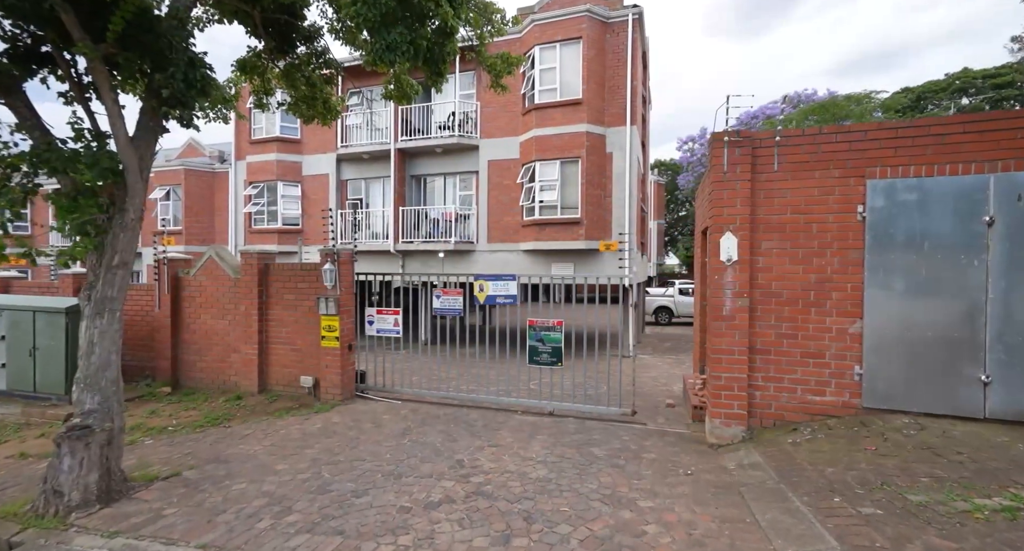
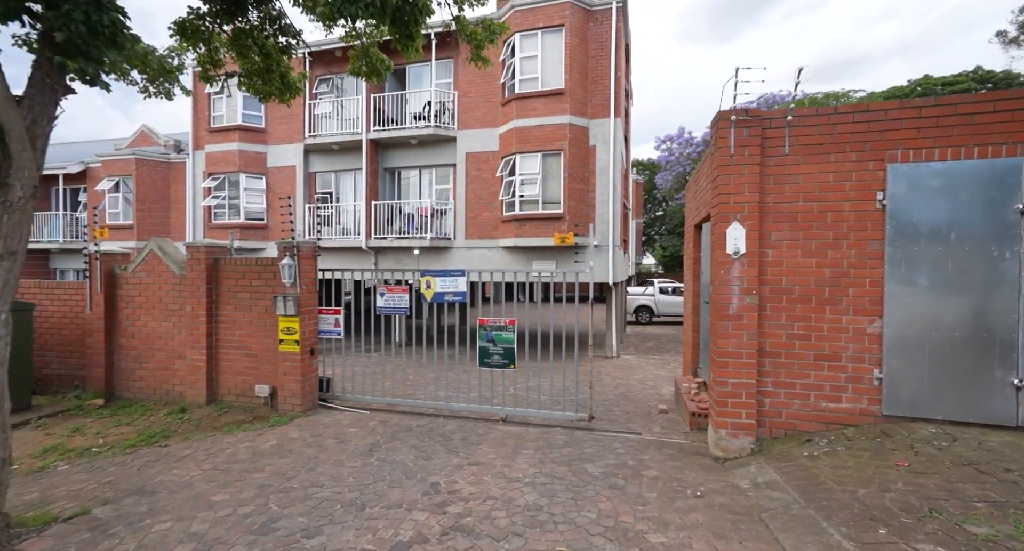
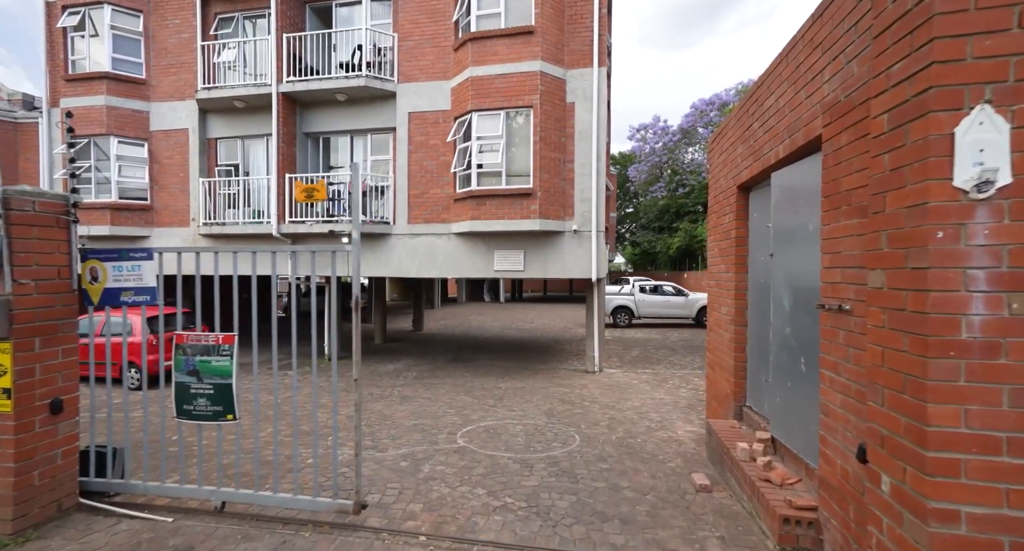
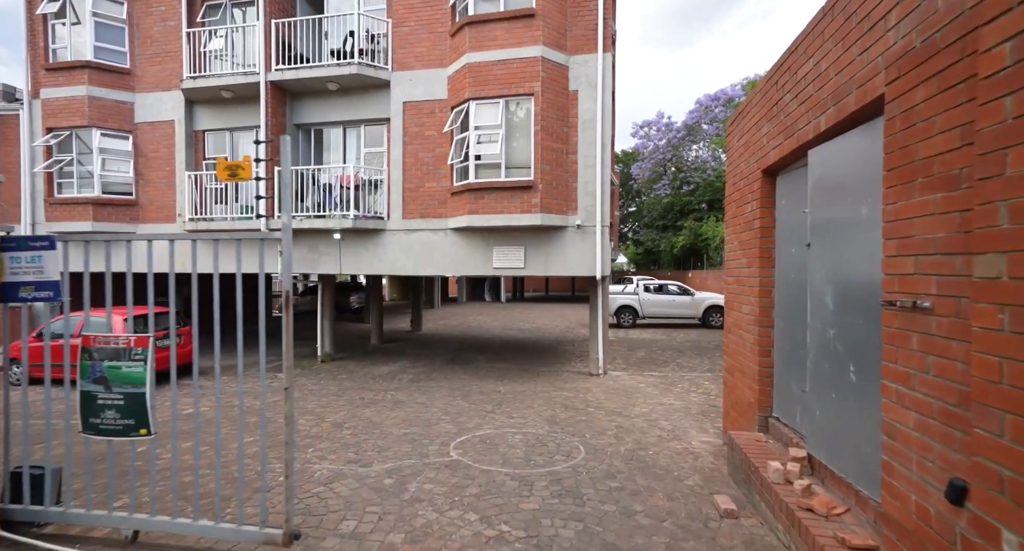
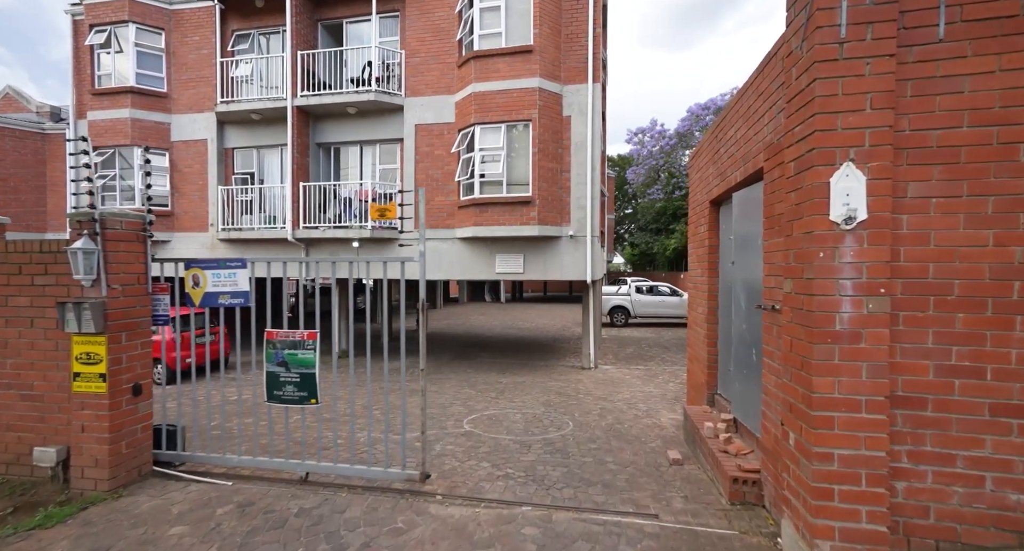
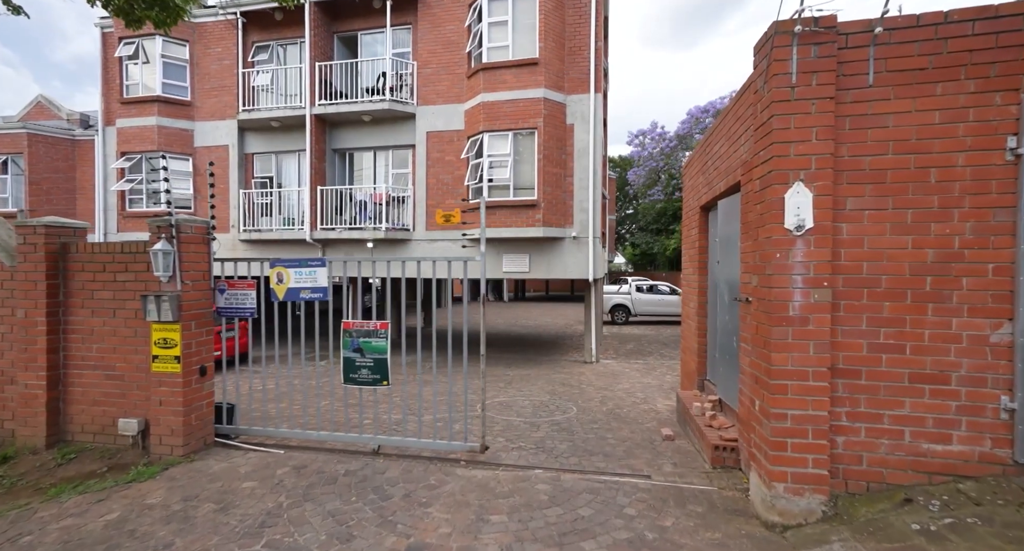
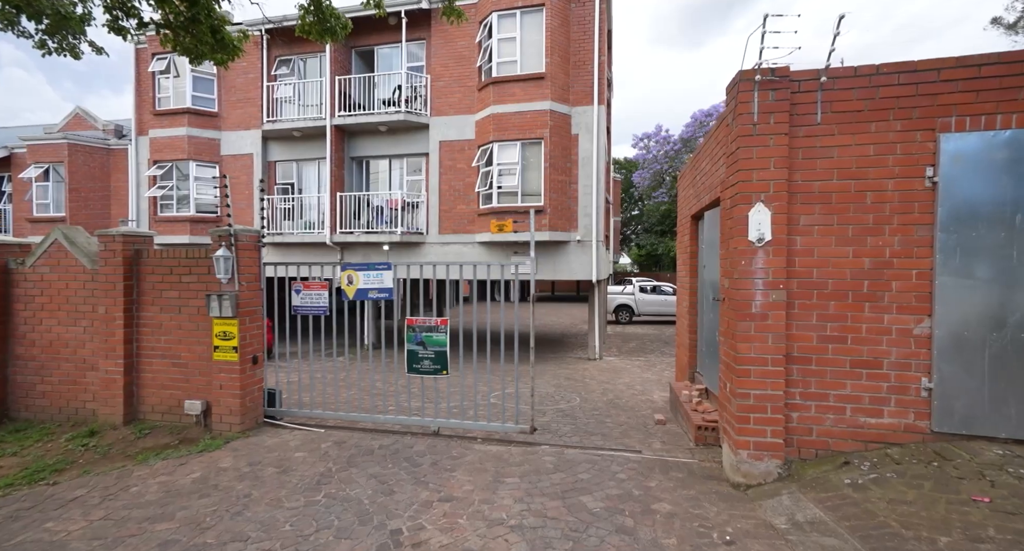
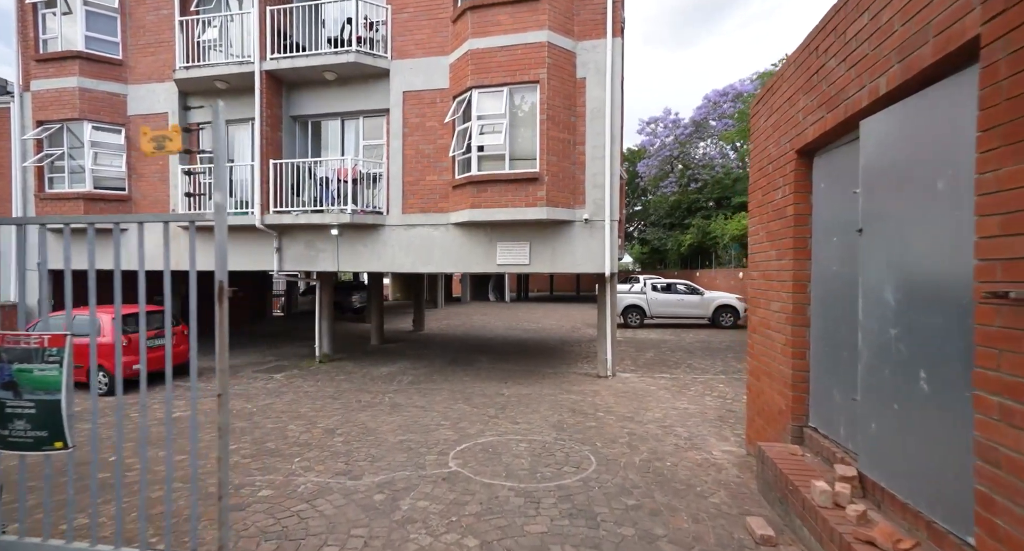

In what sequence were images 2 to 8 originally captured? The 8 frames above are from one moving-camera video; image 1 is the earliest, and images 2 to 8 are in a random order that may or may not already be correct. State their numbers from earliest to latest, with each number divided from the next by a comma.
2, 7, 6, 5, 3, 4, 8
